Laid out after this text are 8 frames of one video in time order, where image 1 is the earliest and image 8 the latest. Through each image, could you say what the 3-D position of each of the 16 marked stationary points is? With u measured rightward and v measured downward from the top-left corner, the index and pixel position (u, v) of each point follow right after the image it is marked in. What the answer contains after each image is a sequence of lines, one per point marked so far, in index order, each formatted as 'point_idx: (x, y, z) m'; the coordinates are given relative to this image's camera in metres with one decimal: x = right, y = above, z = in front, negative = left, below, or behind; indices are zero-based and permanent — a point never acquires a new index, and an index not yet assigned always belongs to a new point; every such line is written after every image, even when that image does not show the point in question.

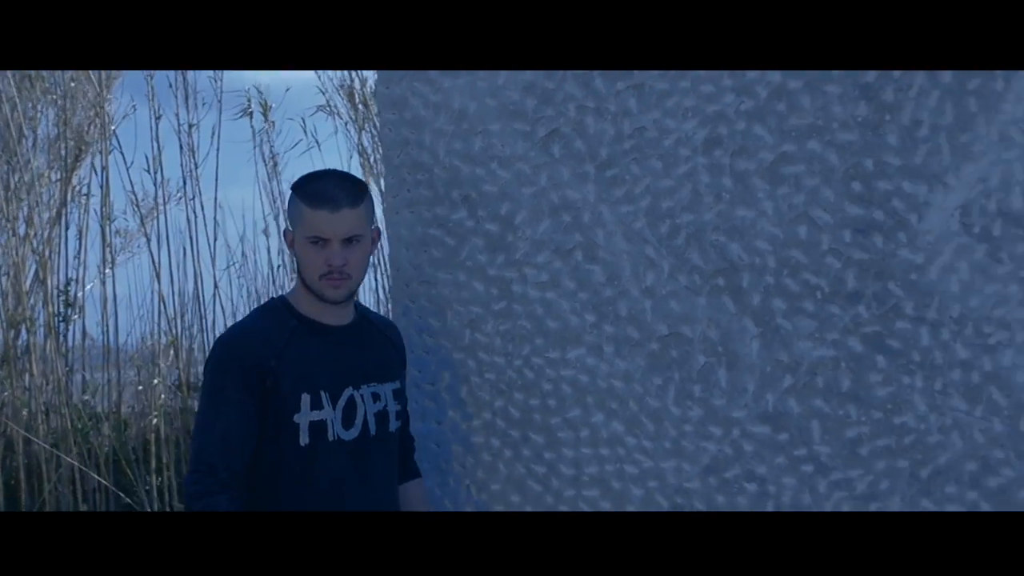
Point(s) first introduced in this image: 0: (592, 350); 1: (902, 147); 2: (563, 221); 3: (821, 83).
0: (+0.2, -0.1, +2.5) m
1: (+0.7, +0.3, +2.2) m
2: (+0.1, +0.1, +2.6) m
3: (+0.6, +0.4, +2.3) m
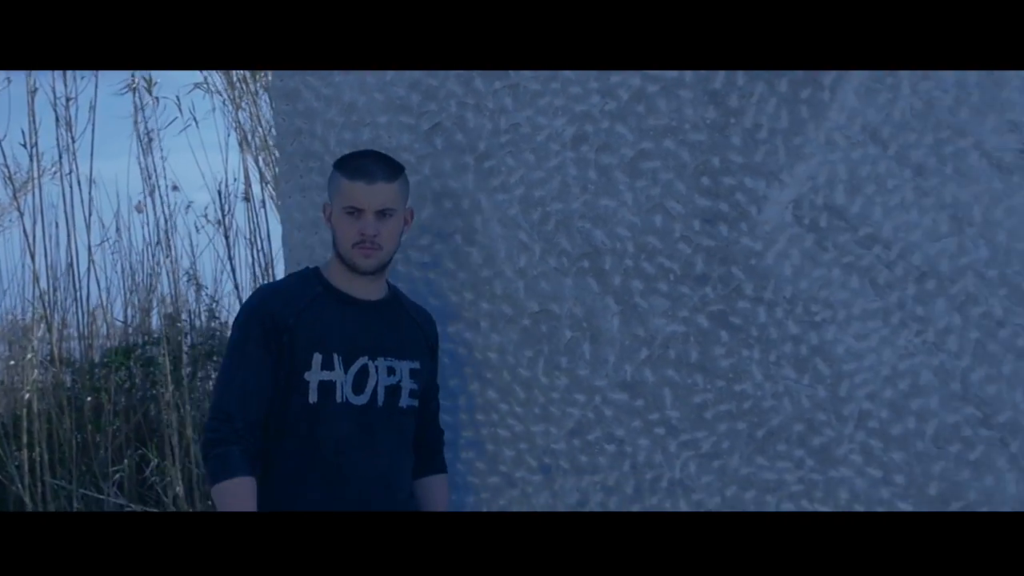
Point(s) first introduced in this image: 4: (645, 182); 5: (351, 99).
0: (-0.1, -0.1, +2.8) m
1: (+0.5, +0.3, +2.5) m
2: (-0.2, +0.2, +2.8) m
3: (+0.3, +0.4, +2.6) m
4: (+0.3, +0.2, +2.6) m
5: (-0.4, +0.4, +2.9) m
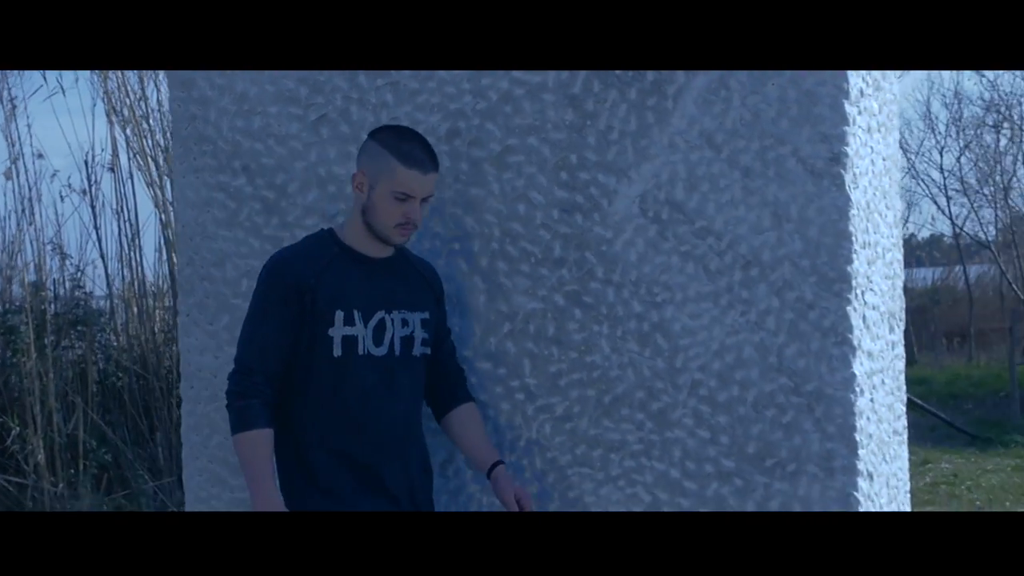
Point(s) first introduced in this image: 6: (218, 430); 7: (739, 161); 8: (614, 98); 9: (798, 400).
0: (-0.4, 0.0, +3.1) m
1: (+0.2, +0.3, +2.9) m
2: (-0.4, +0.2, +3.1) m
3: (+0.1, +0.4, +2.9) m
4: (0.0, +0.3, +2.9) m
5: (-0.7, +0.5, +3.2) m
6: (-0.7, -0.4, +3.2) m
7: (+0.5, +0.3, +2.8) m
8: (+0.2, +0.4, +2.9) m
9: (+0.6, -0.2, +2.8) m
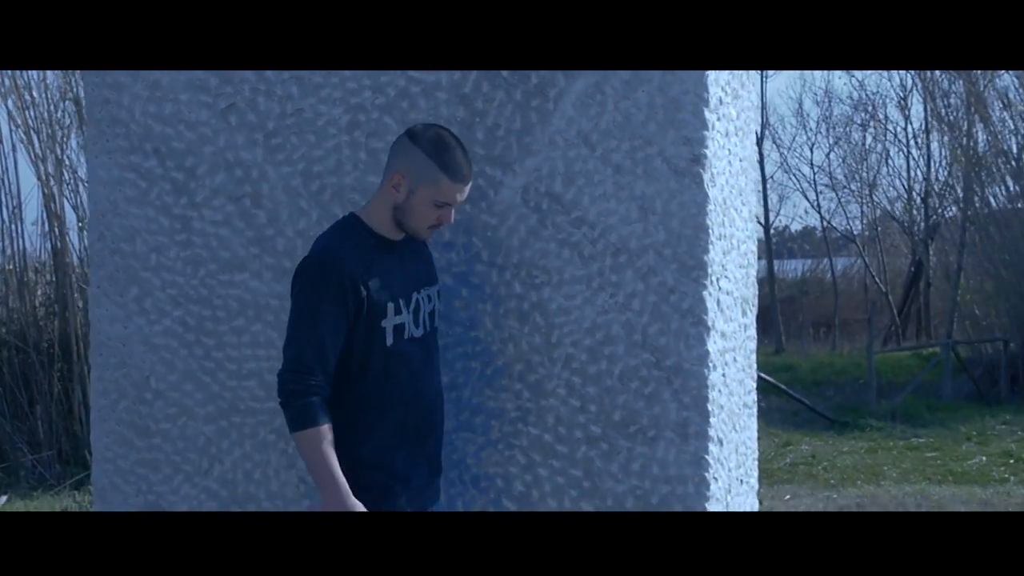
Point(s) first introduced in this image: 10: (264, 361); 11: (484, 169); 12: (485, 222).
0: (-0.7, 0.0, +3.3) m
1: (-0.1, +0.4, +3.2) m
2: (-0.7, +0.3, +3.3) m
3: (-0.2, +0.5, +3.2) m
4: (-0.3, +0.3, +3.2) m
5: (-1.0, +0.6, +3.4) m
6: (-1.0, -0.3, +3.4) m
7: (+0.2, +0.3, +3.1) m
8: (0.0, +0.5, +3.2) m
9: (+0.4, -0.2, +3.1) m
10: (-0.6, -0.2, +3.3) m
11: (-0.1, +0.3, +3.2) m
12: (-0.1, +0.2, +3.2) m
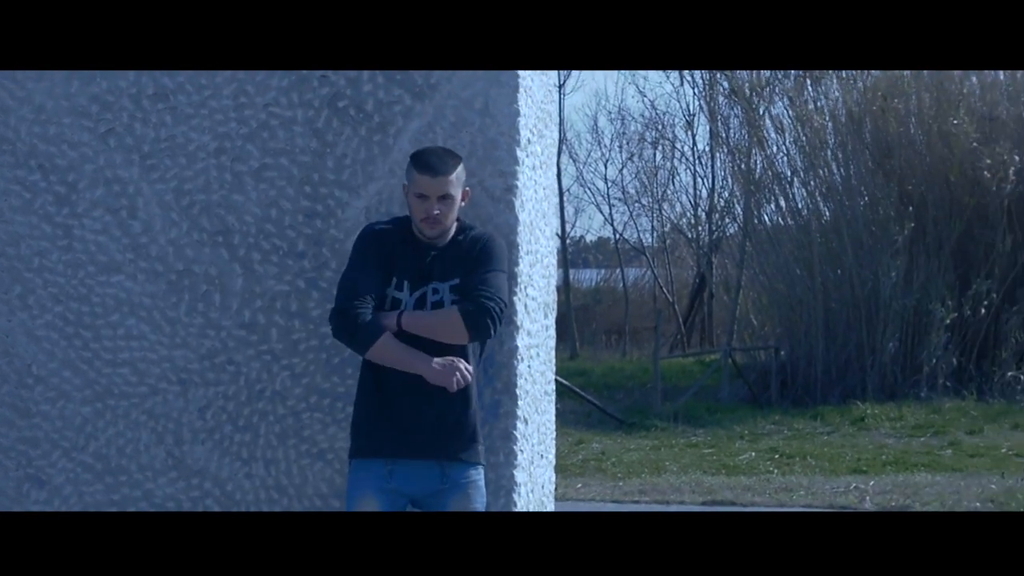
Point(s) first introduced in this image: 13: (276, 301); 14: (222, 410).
0: (-1.2, 0.0, +3.8) m
1: (-0.5, +0.4, +3.8) m
2: (-1.2, +0.3, +3.8) m
3: (-0.7, +0.5, +3.8) m
4: (-0.7, +0.3, +3.8) m
5: (-1.4, +0.6, +3.9) m
6: (-1.5, -0.3, +3.9) m
7: (-0.2, +0.3, +3.8) m
8: (-0.5, +0.5, +3.8) m
9: (-0.1, -0.2, +3.8) m
10: (-1.1, -0.2, +3.8) m
11: (-0.5, +0.3, +3.8) m
12: (-0.5, +0.2, +3.8) m
13: (-0.7, 0.0, +3.8) m
14: (-0.9, -0.4, +3.8) m
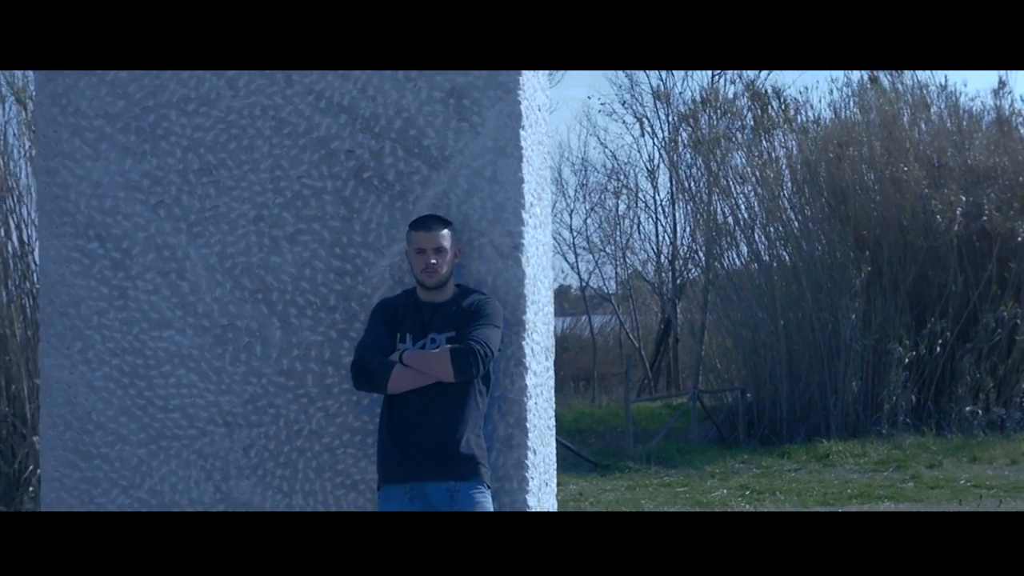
0: (-1.1, -0.1, +4.3) m
1: (-0.5, +0.2, +4.3) m
2: (-1.2, +0.1, +4.3) m
3: (-0.6, +0.3, +4.3) m
4: (-0.7, +0.1, +4.3) m
5: (-1.4, +0.4, +4.3) m
6: (-1.5, -0.5, +4.3) m
7: (-0.2, +0.1, +4.3) m
8: (-0.5, +0.3, +4.3) m
9: (-0.1, -0.4, +4.3) m
10: (-1.1, -0.4, +4.3) m
11: (-0.5, +0.1, +4.3) m
12: (-0.5, 0.0, +4.3) m
13: (-0.7, -0.2, +4.3) m
14: (-0.8, -0.5, +4.3) m
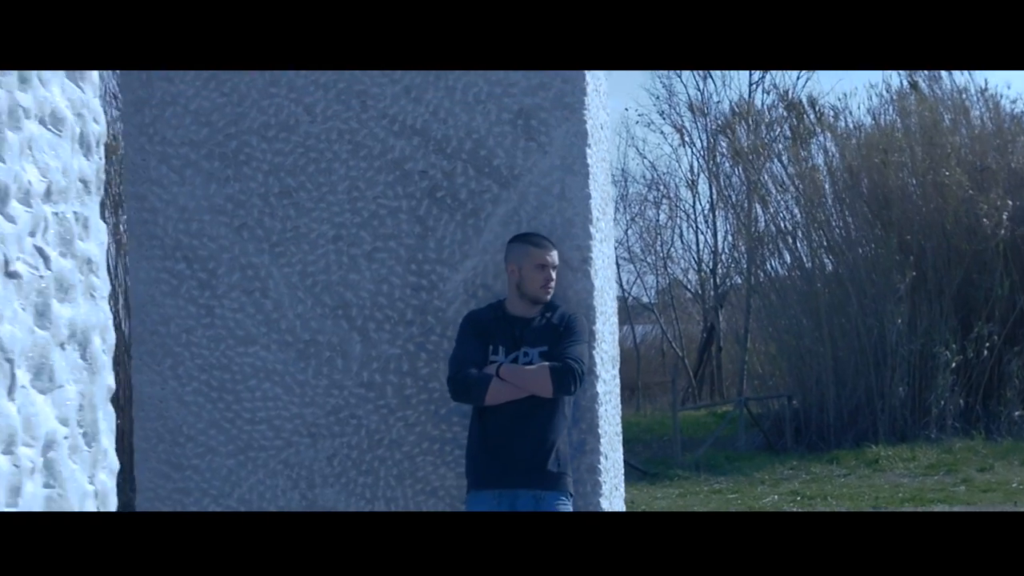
0: (-0.9, -0.2, +4.5) m
1: (-0.3, +0.1, +4.5) m
2: (-0.9, 0.0, +4.5) m
3: (-0.4, +0.3, +4.5) m
4: (-0.5, +0.1, +4.5) m
5: (-1.2, +0.3, +4.6) m
6: (-1.2, -0.5, +4.5) m
7: (0.0, +0.1, +4.5) m
8: (-0.2, +0.2, +4.5) m
9: (+0.2, -0.4, +4.5) m
10: (-0.8, -0.4, +4.5) m
11: (-0.3, +0.1, +4.5) m
12: (-0.3, -0.1, +4.5) m
13: (-0.4, -0.3, +4.4) m
14: (-0.6, -0.6, +4.4) m
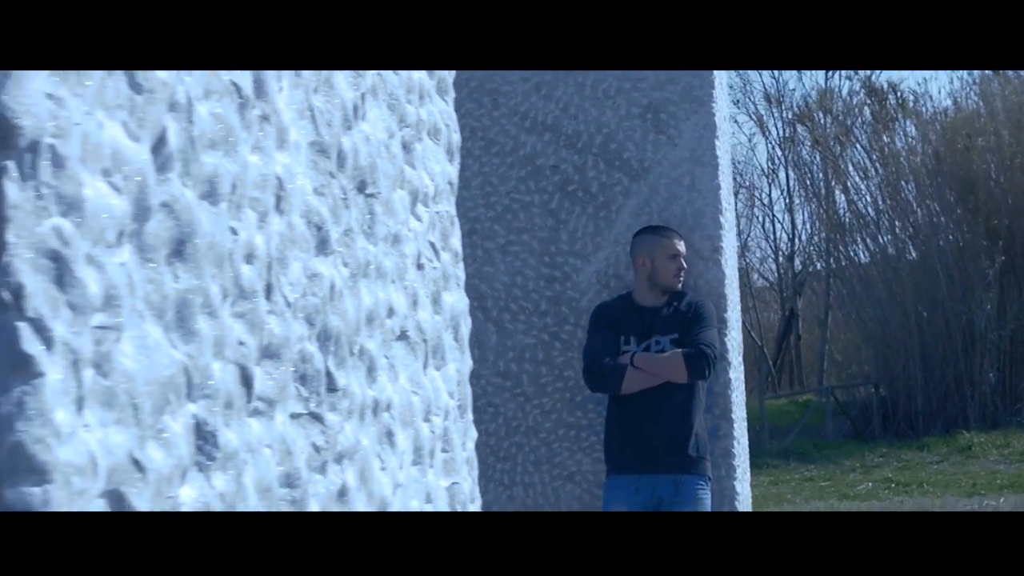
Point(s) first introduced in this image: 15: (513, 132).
0: (-0.4, -0.2, +4.7) m
1: (+0.2, +0.2, +4.6) m
2: (-0.5, +0.1, +4.7) m
3: (+0.1, +0.3, +4.6) m
4: (0.0, +0.1, +4.6) m
5: (-0.7, +0.3, +4.7) m
6: (-0.8, -0.5, +4.7) m
7: (+0.5, +0.1, +4.6) m
8: (+0.2, +0.3, +4.6) m
9: (+0.6, -0.4, +4.6) m
10: (-0.4, -0.4, +4.7) m
11: (+0.2, +0.1, +4.6) m
12: (+0.2, 0.0, +4.6) m
13: (0.0, -0.2, +4.6) m
14: (-0.1, -0.6, +4.6) m
15: (0.0, +0.6, +4.6) m
